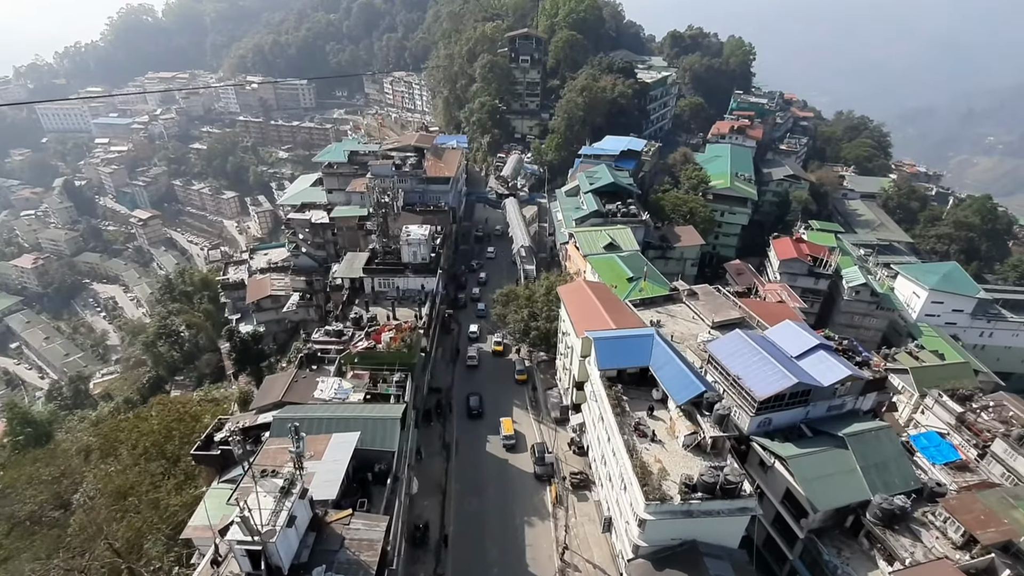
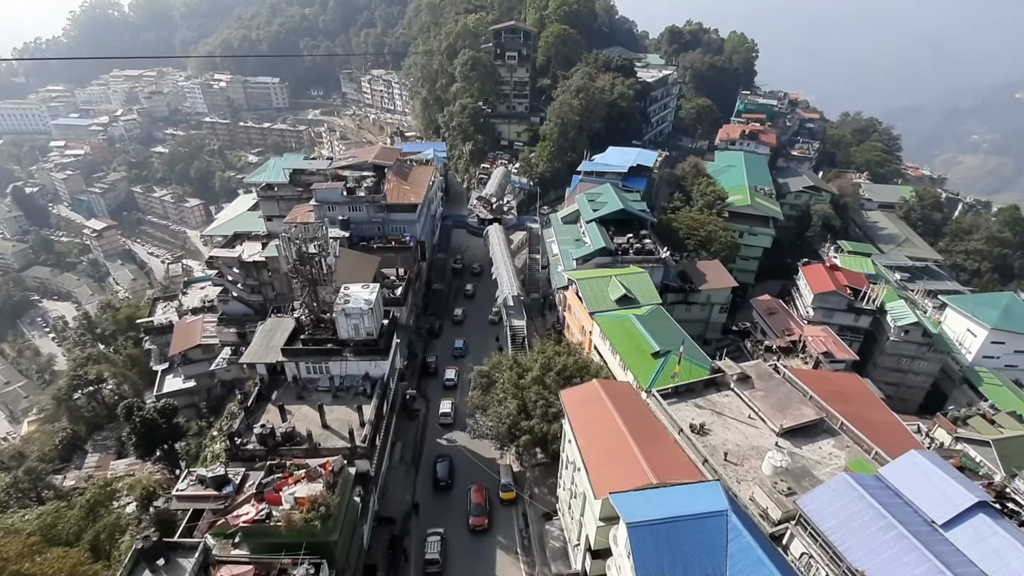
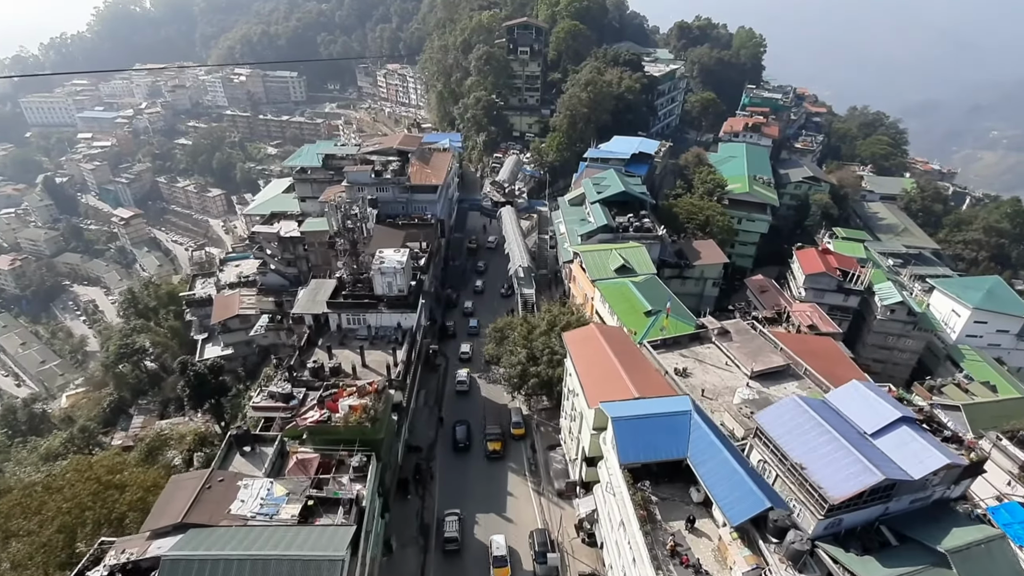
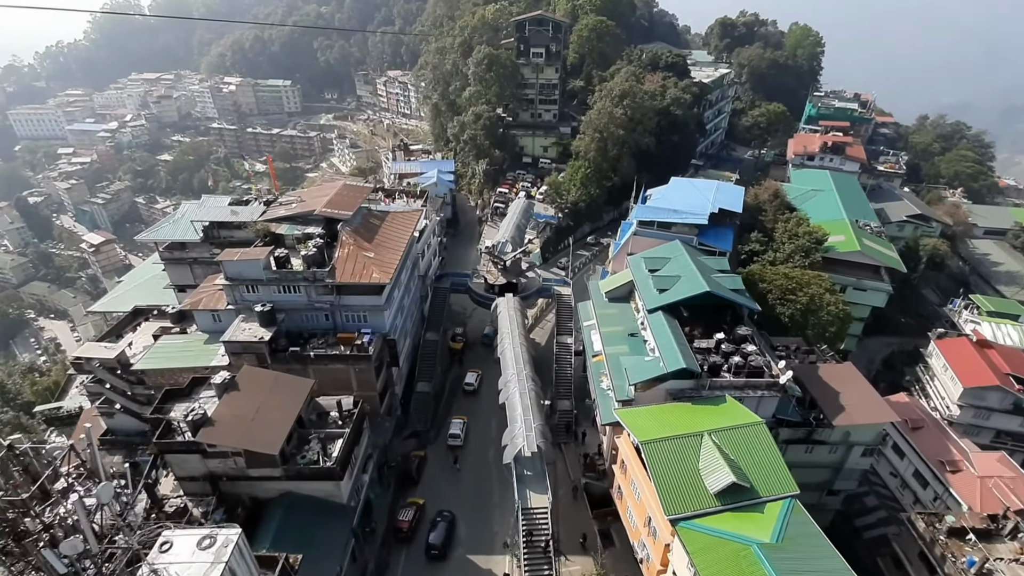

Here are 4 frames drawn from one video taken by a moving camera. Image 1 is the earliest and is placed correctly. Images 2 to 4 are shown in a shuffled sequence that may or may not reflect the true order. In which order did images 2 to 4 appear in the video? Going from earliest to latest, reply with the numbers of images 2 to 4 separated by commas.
3, 2, 4
